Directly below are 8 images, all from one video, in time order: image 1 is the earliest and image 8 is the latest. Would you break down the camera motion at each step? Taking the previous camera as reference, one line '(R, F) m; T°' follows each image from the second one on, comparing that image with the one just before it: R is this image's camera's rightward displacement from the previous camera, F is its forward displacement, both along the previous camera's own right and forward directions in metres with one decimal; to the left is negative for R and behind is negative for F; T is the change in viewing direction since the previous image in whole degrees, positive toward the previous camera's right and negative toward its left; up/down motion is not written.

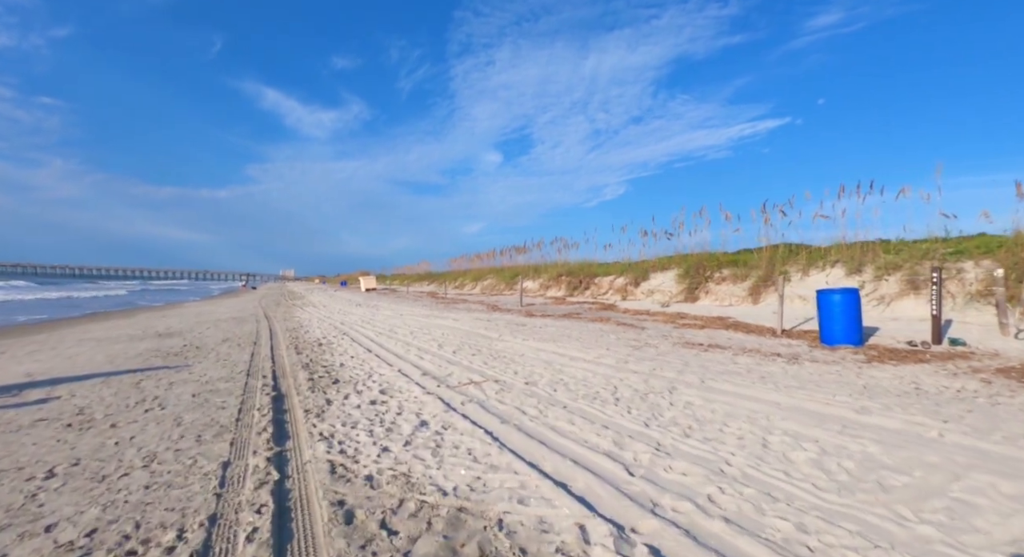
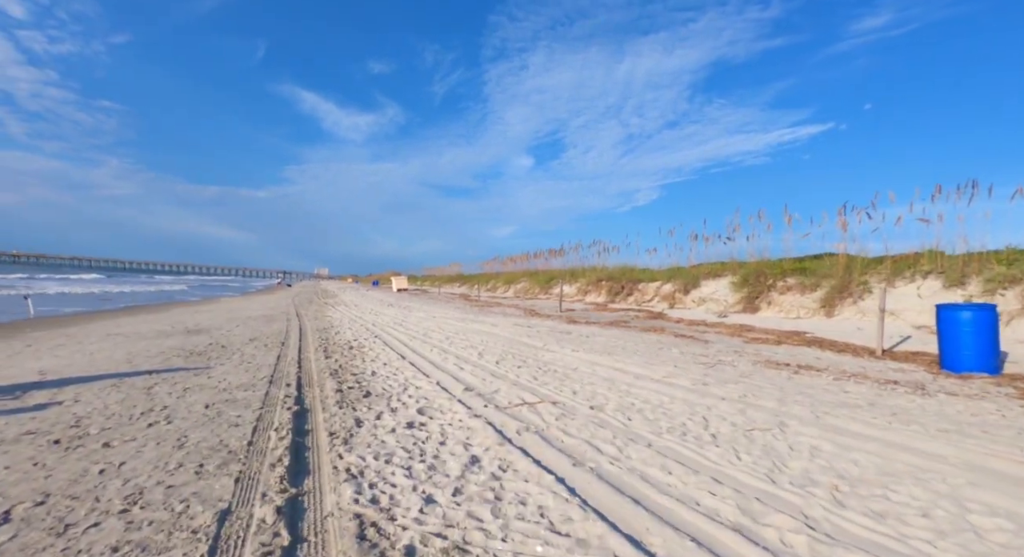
(-0.4, +0.9) m; -4°
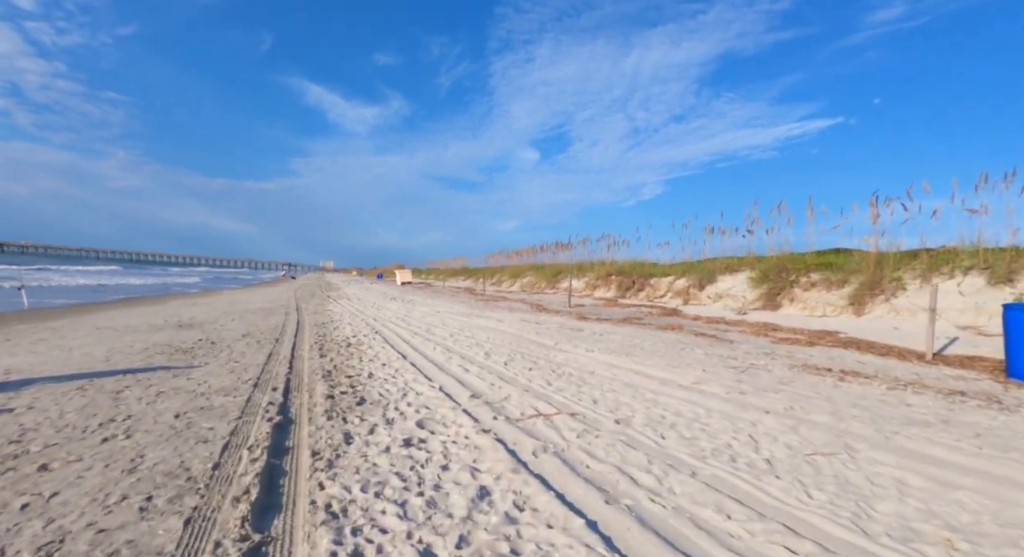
(-0.1, +0.6) m; -1°
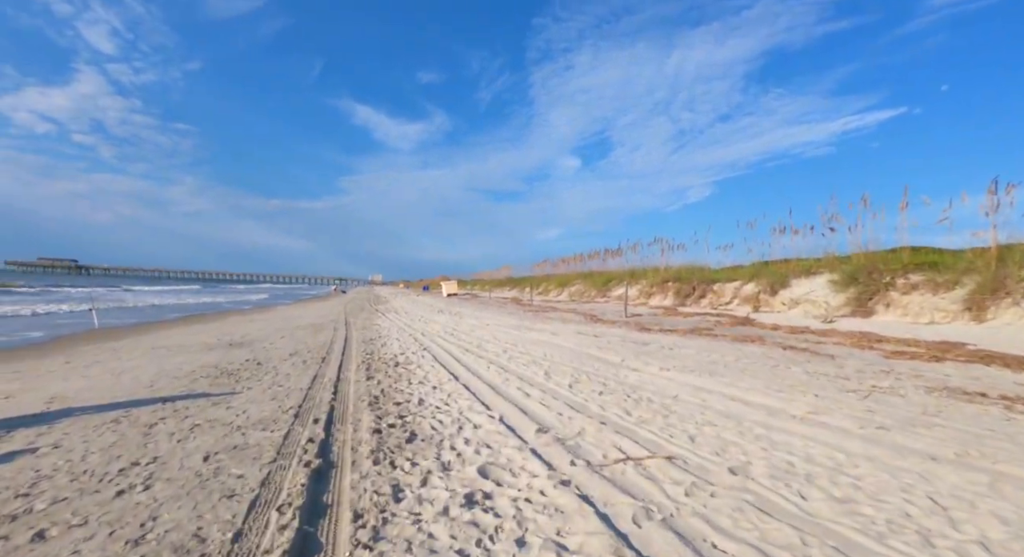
(-0.3, +0.8) m; -5°
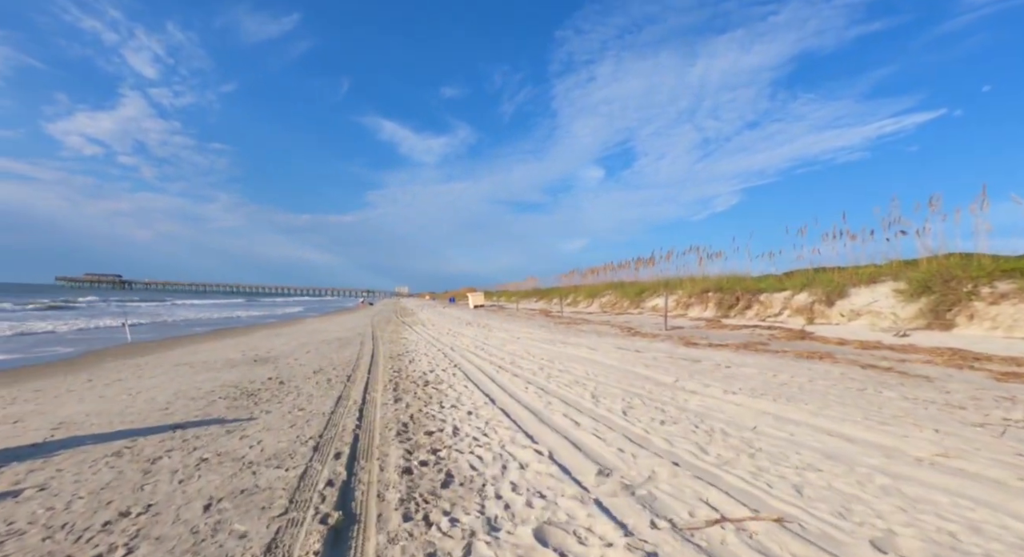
(-0.2, +0.7) m; -3°
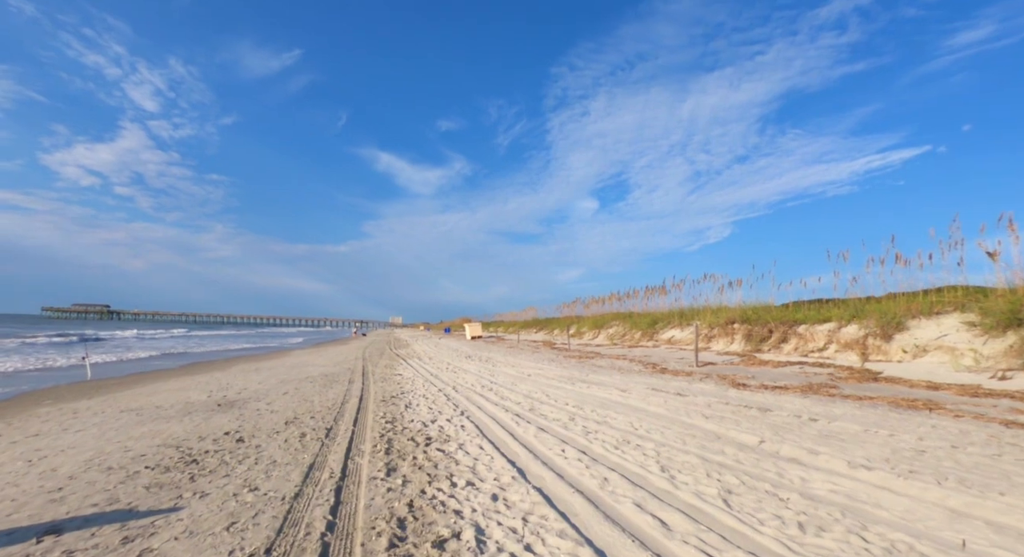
(-0.4, +1.6) m; +1°
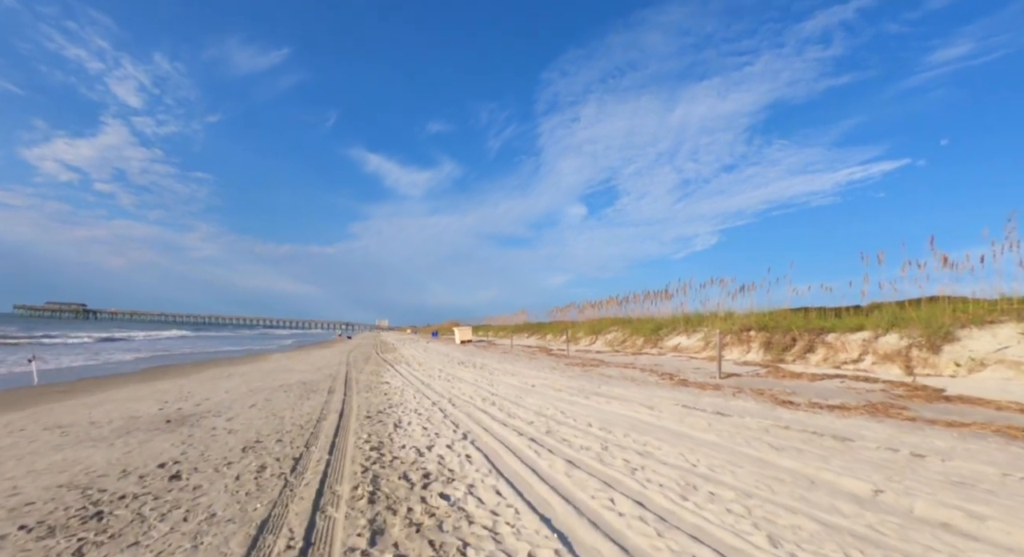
(-0.4, +1.4) m; +2°
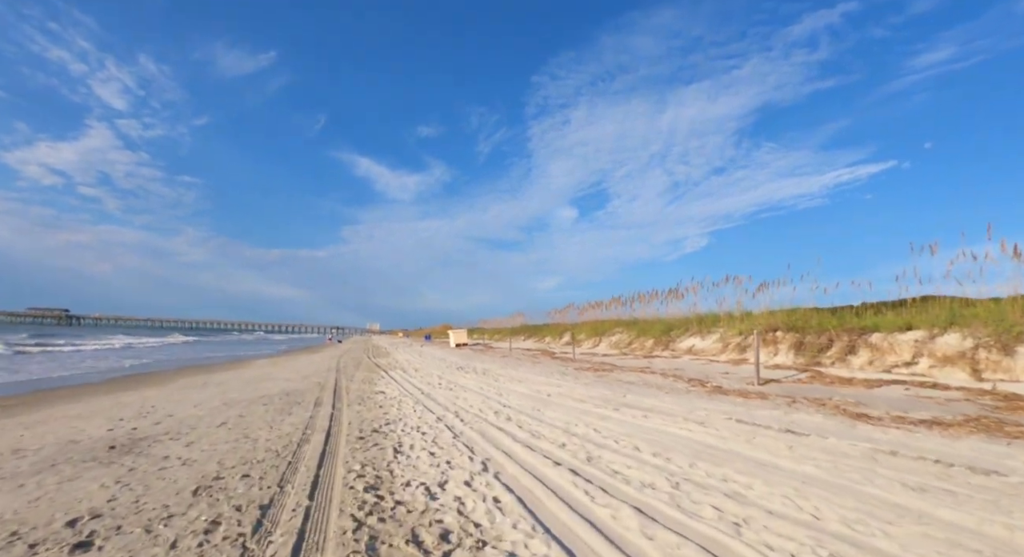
(-0.5, +1.3) m; +1°
